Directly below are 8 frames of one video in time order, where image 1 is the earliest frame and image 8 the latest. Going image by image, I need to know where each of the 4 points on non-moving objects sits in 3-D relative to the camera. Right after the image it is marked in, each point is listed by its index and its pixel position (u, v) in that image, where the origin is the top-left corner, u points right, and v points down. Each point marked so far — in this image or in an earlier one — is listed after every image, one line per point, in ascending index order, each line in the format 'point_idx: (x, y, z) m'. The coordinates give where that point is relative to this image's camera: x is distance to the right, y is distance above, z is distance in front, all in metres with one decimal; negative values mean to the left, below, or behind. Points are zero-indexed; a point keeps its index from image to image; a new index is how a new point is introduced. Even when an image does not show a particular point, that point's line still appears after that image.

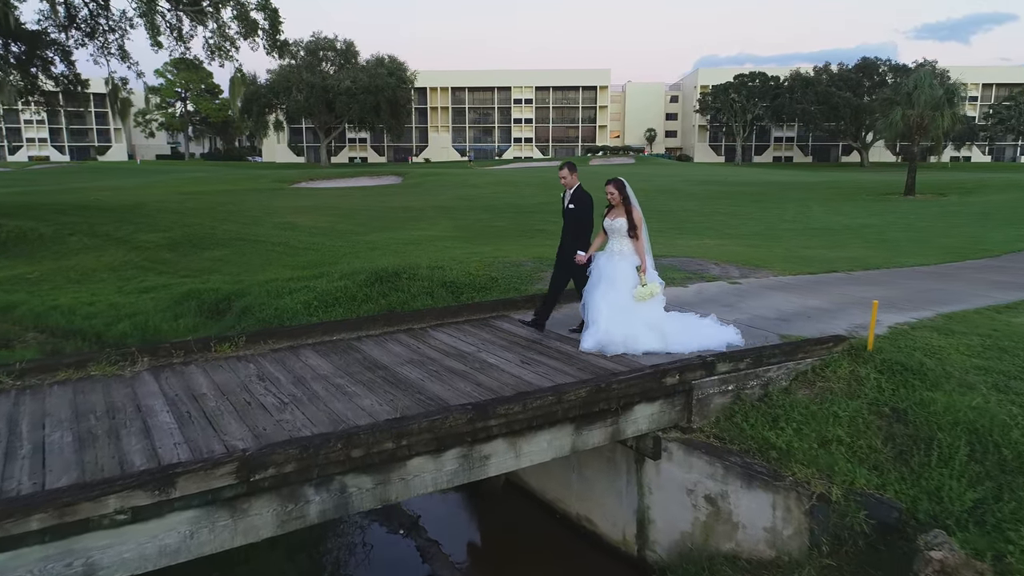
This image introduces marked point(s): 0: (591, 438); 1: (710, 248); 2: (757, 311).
0: (+0.3, -0.6, +4.3) m
1: (+2.4, +0.5, +12.7) m
2: (+1.6, -0.2, +6.6) m
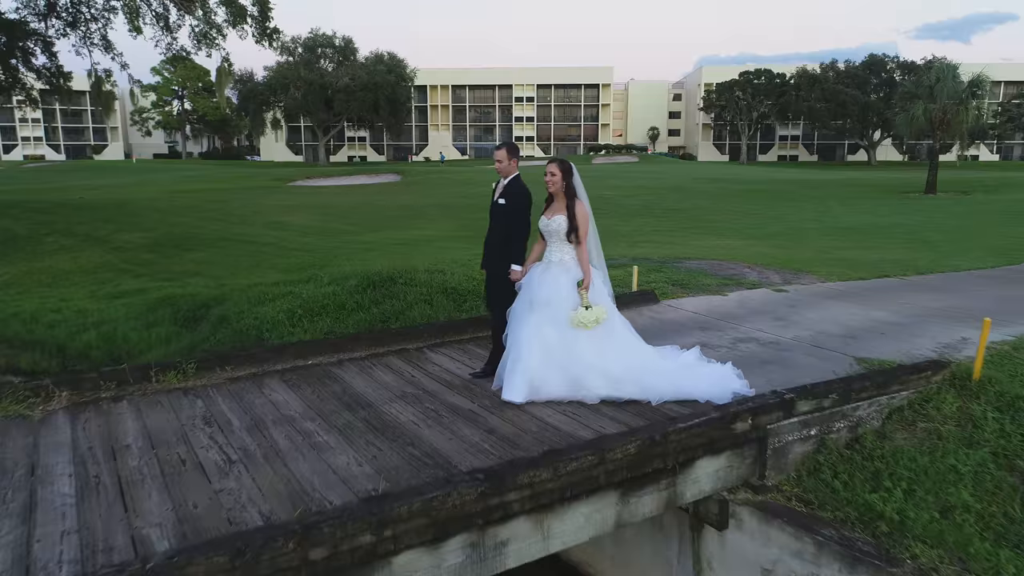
0: (+0.4, -0.7, +3.2) m
1: (+2.5, +0.4, +11.6) m
2: (+1.6, -0.2, +5.5) m
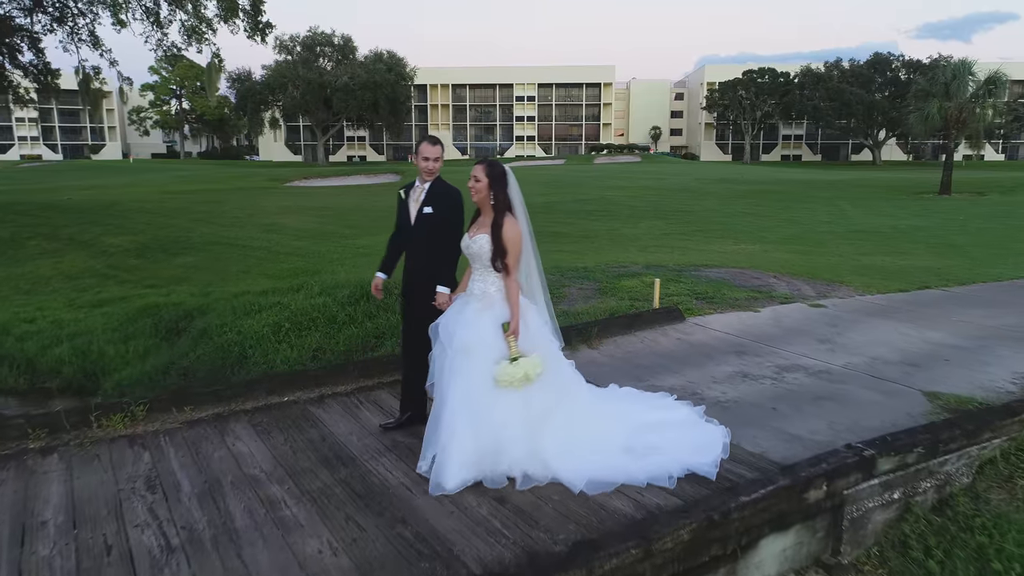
0: (+0.5, -0.8, +2.6) m
1: (+2.5, +0.4, +10.9) m
2: (+1.7, -0.3, +4.8) m
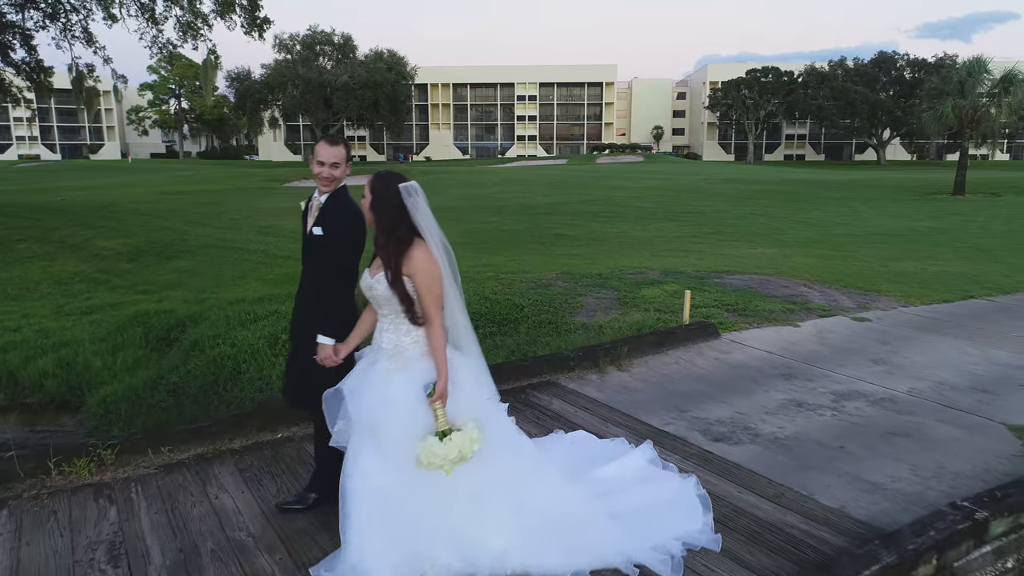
0: (+0.5, -0.8, +2.1) m
1: (+2.6, +0.3, +10.4) m
2: (+1.8, -0.4, +4.3) m
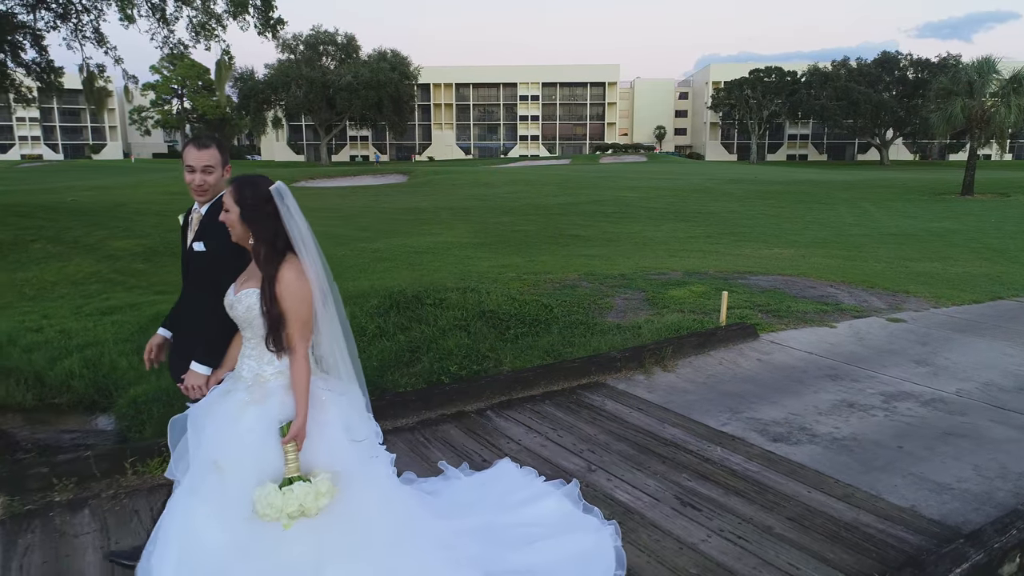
0: (+0.7, -0.8, +2.1) m
1: (+2.8, +0.3, +10.5) m
2: (+2.0, -0.4, +4.4) m
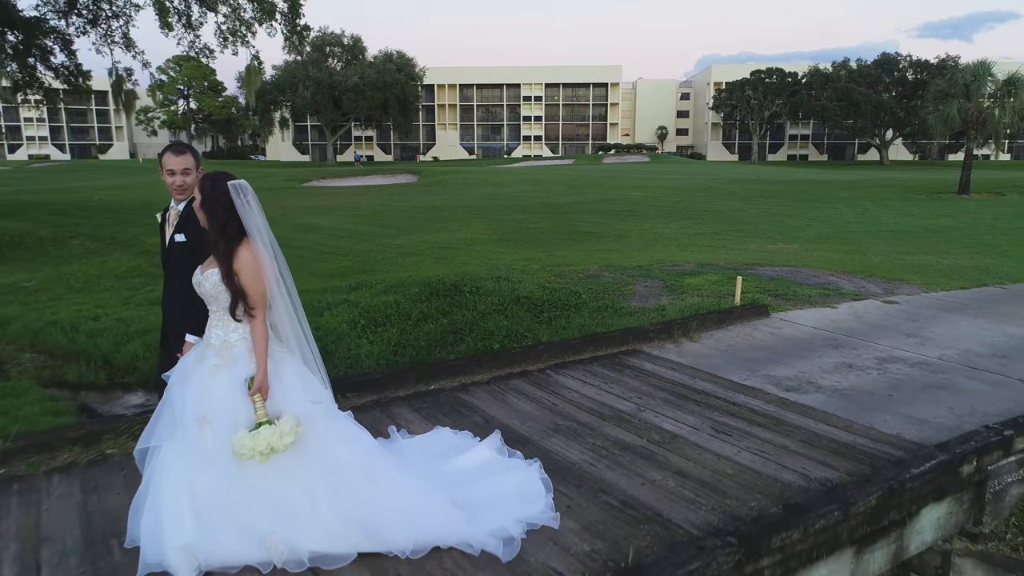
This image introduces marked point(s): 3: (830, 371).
0: (+1.0, -0.8, +2.8) m
1: (+3.0, +0.4, +11.2) m
2: (+2.2, -0.3, +5.1) m
3: (+1.4, -0.4, +4.5) m
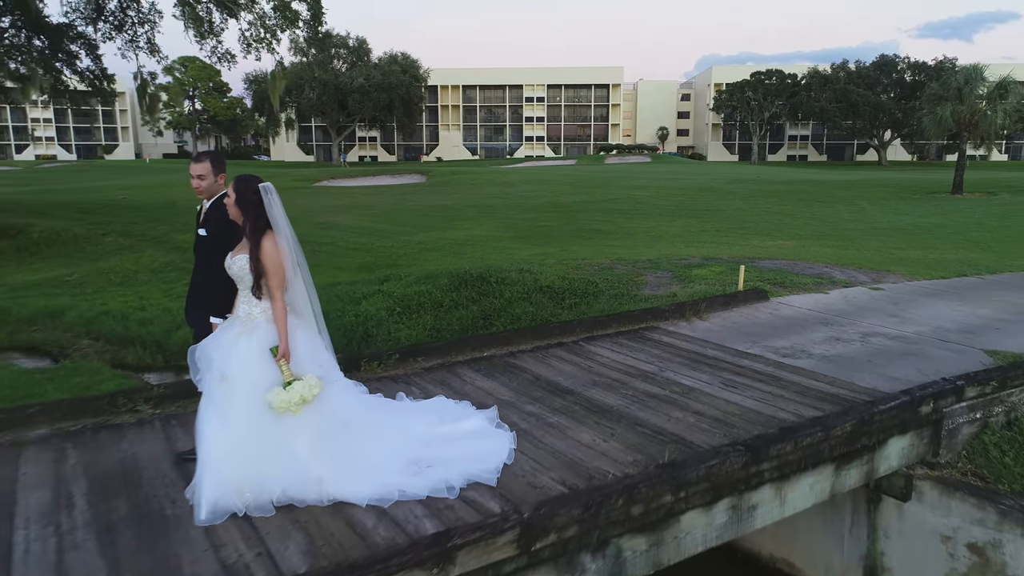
0: (+1.2, -0.7, +3.6) m
1: (+3.2, +0.5, +12.0) m
2: (+2.4, -0.2, +5.9) m
3: (+1.6, -0.3, +5.3) m
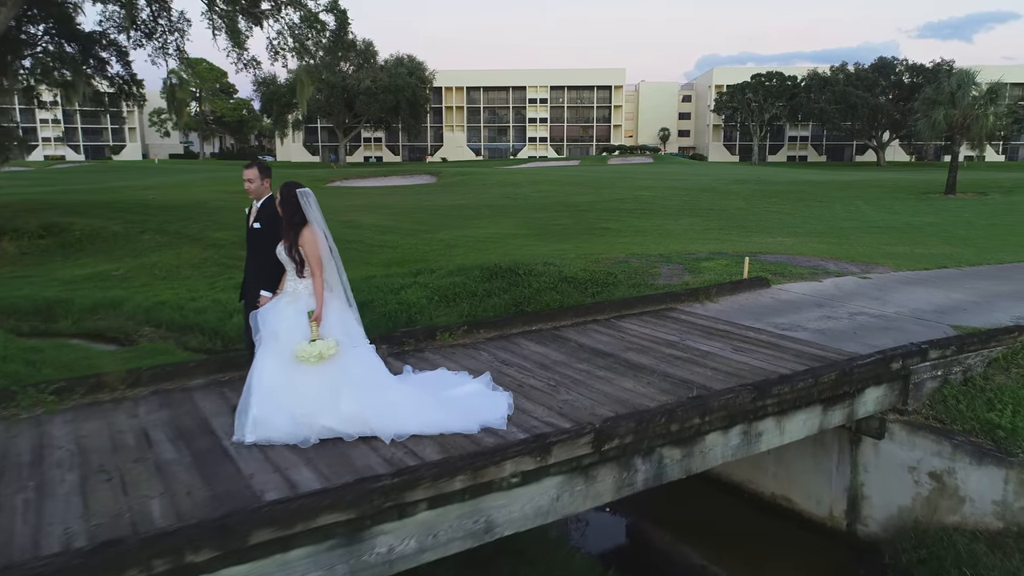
0: (+1.4, -0.6, +4.6) m
1: (+3.5, +0.5, +13.0) m
2: (+2.7, -0.1, +6.9) m
3: (+1.8, -0.2, +6.3) m
